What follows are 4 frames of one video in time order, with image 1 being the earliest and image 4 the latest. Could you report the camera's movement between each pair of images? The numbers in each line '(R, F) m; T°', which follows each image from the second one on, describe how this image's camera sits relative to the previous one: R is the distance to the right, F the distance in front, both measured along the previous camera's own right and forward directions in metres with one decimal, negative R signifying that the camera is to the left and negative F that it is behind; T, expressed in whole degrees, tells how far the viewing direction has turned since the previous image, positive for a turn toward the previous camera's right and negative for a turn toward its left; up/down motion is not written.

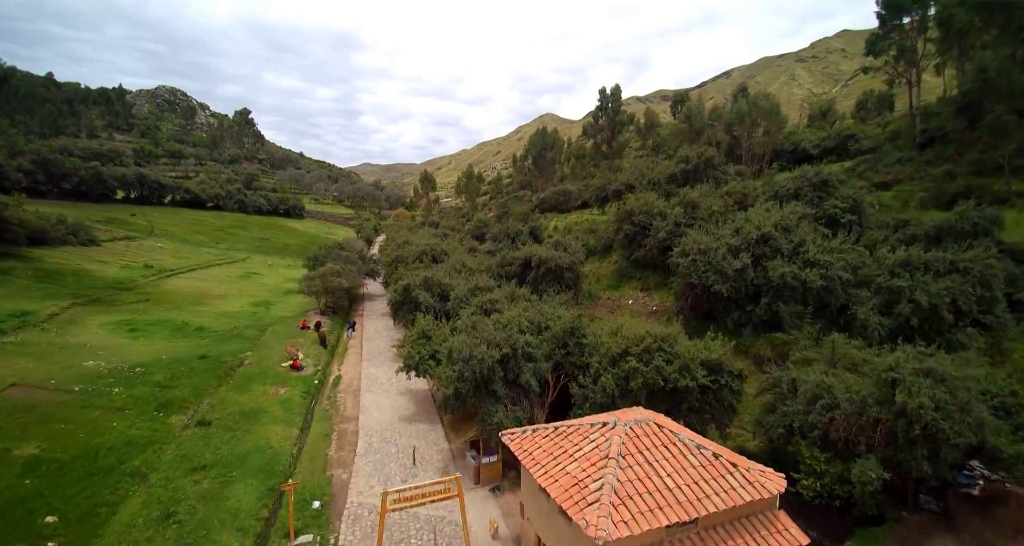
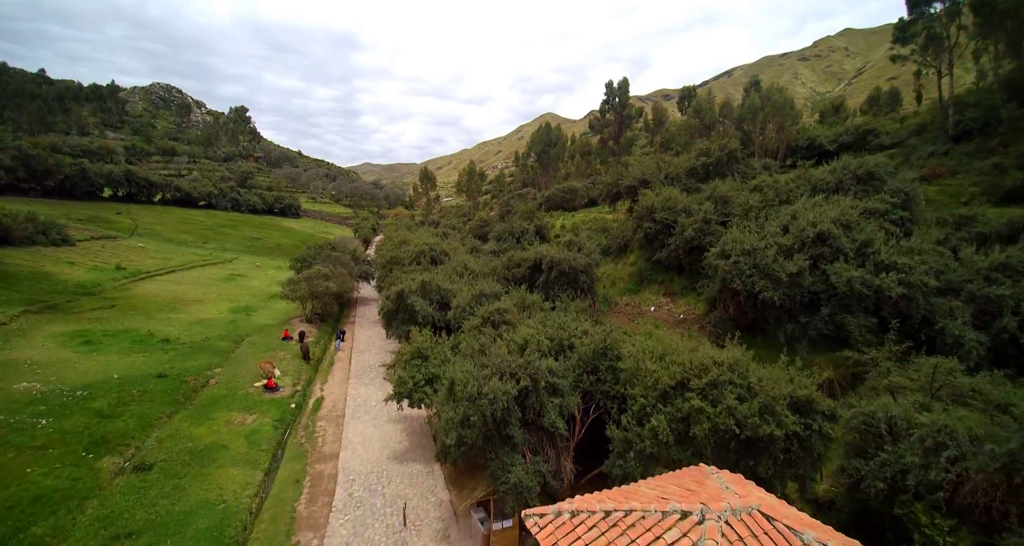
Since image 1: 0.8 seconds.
(-0.6, +4.1) m; 0°
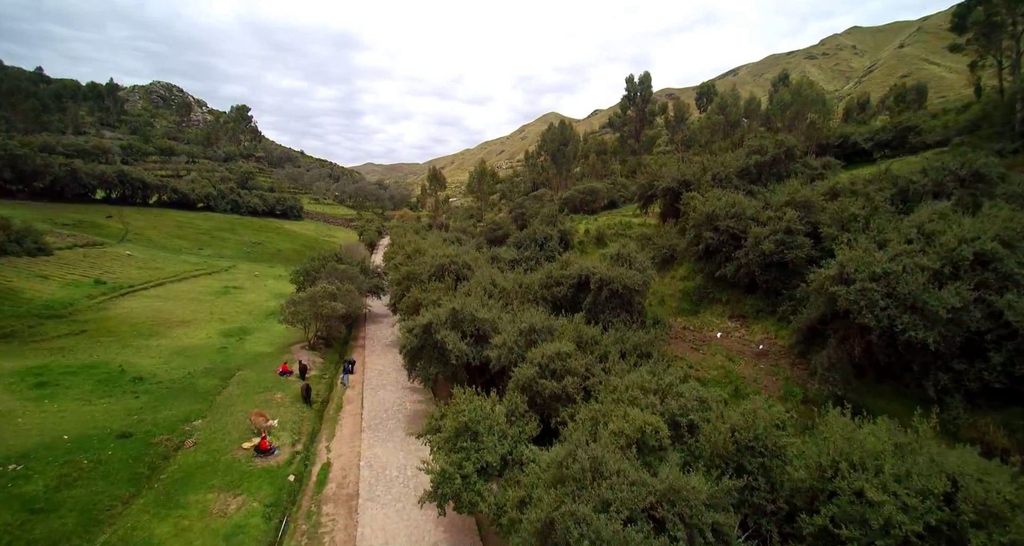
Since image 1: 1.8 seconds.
(-2.4, +5.2) m; 0°
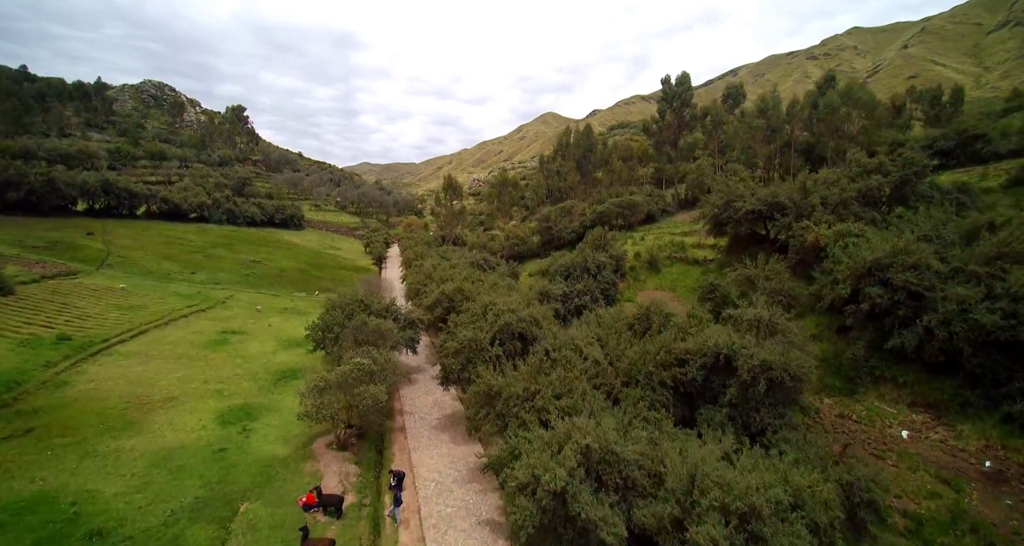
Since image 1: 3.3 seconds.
(-5.2, +7.8) m; 0°
